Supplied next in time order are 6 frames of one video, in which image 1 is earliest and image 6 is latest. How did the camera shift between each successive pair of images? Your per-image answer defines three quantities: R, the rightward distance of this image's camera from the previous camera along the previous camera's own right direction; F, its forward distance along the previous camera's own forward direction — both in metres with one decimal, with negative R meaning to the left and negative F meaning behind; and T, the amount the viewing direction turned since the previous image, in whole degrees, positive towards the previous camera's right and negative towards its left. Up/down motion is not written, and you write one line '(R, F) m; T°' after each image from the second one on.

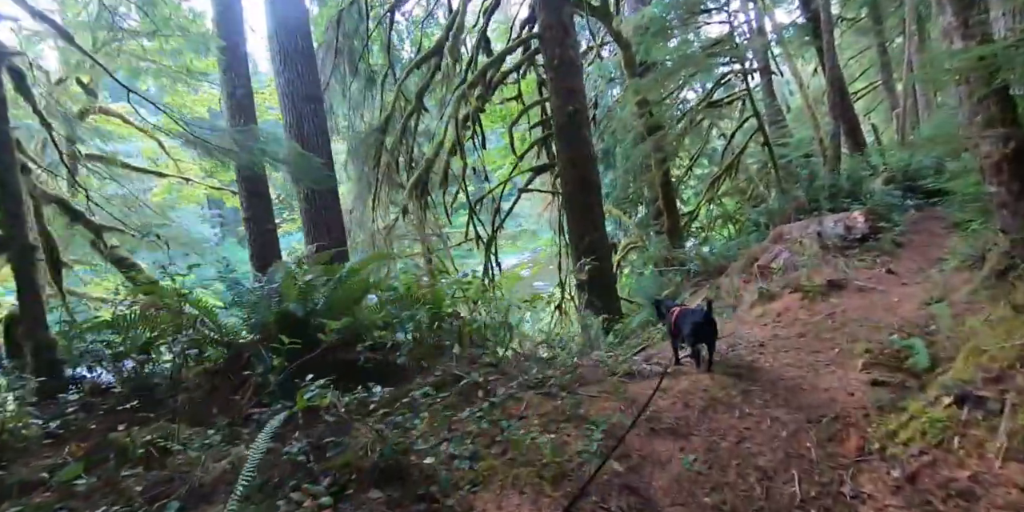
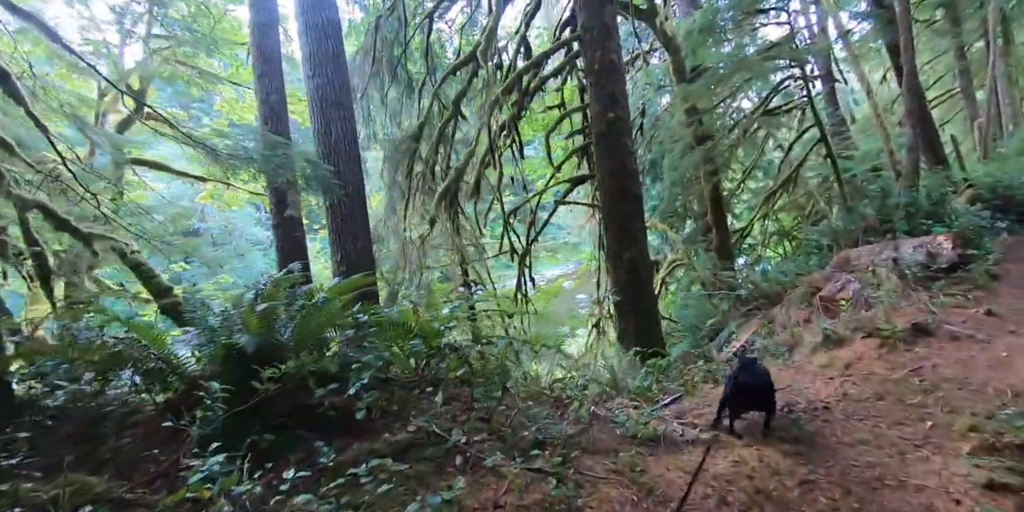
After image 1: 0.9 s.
(+0.2, +0.4) m; -5°
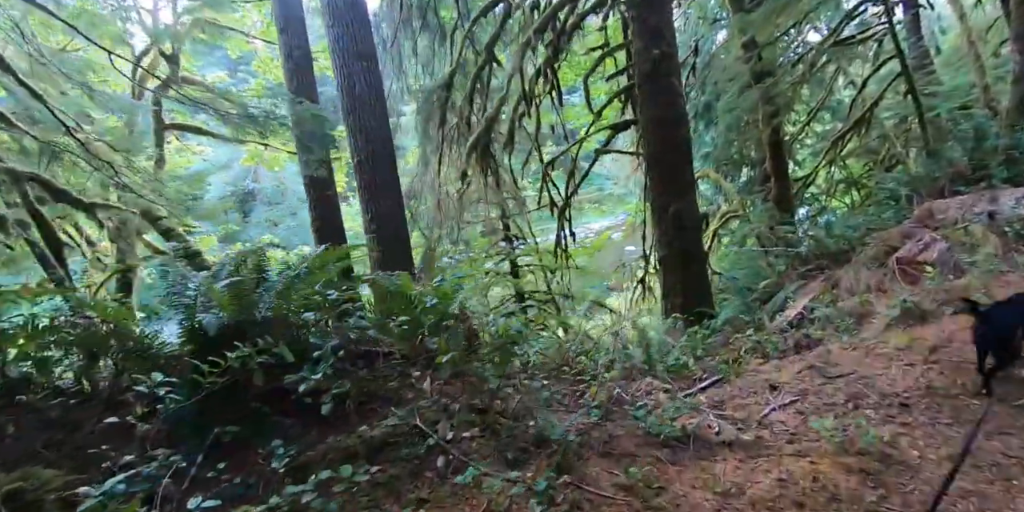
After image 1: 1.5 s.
(+0.1, +0.3) m; -5°
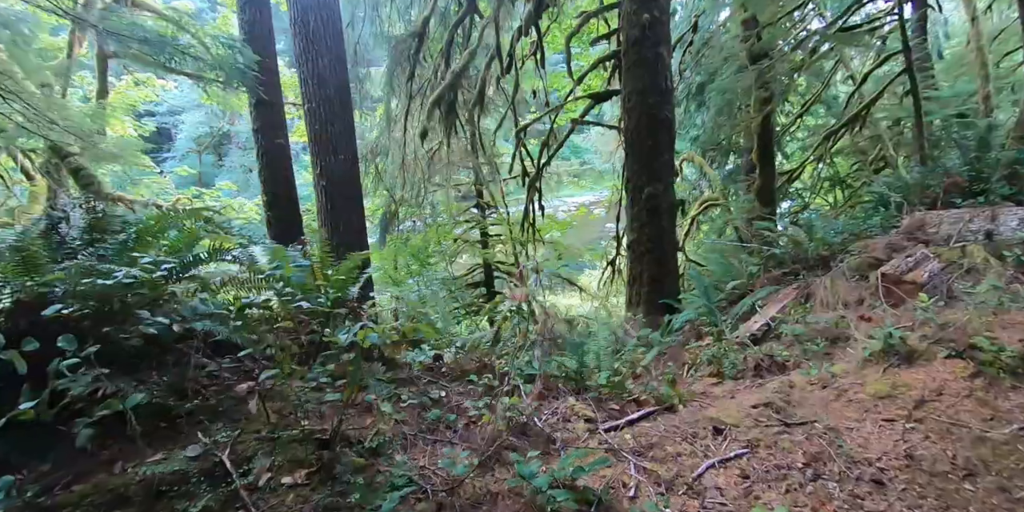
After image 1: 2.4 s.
(+0.2, +0.4) m; +2°
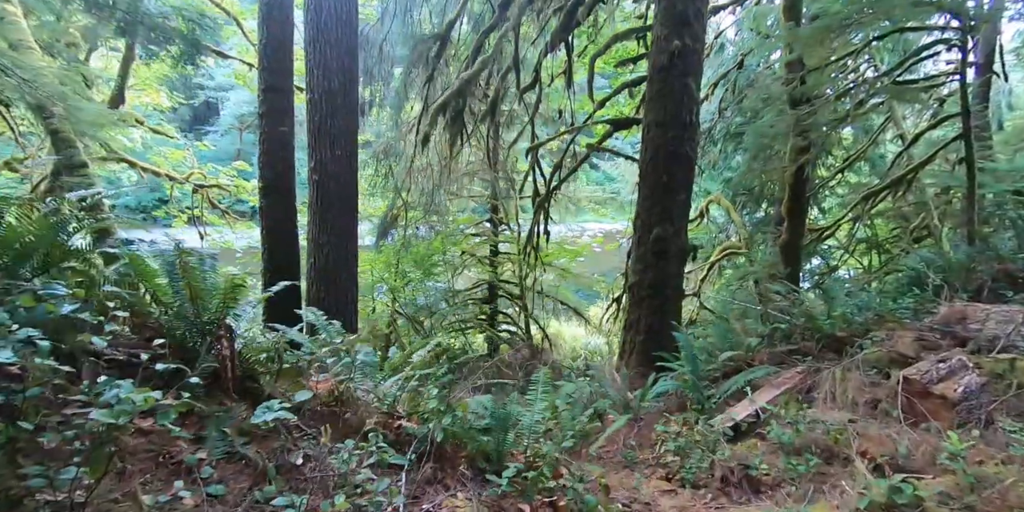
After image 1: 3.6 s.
(+0.3, +0.4) m; -3°
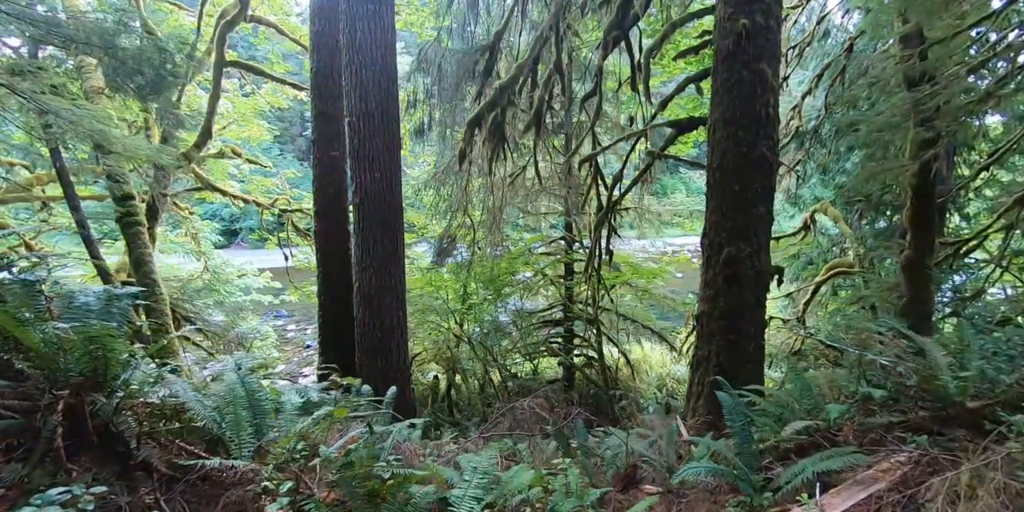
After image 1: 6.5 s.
(+0.5, +0.6) m; -10°
